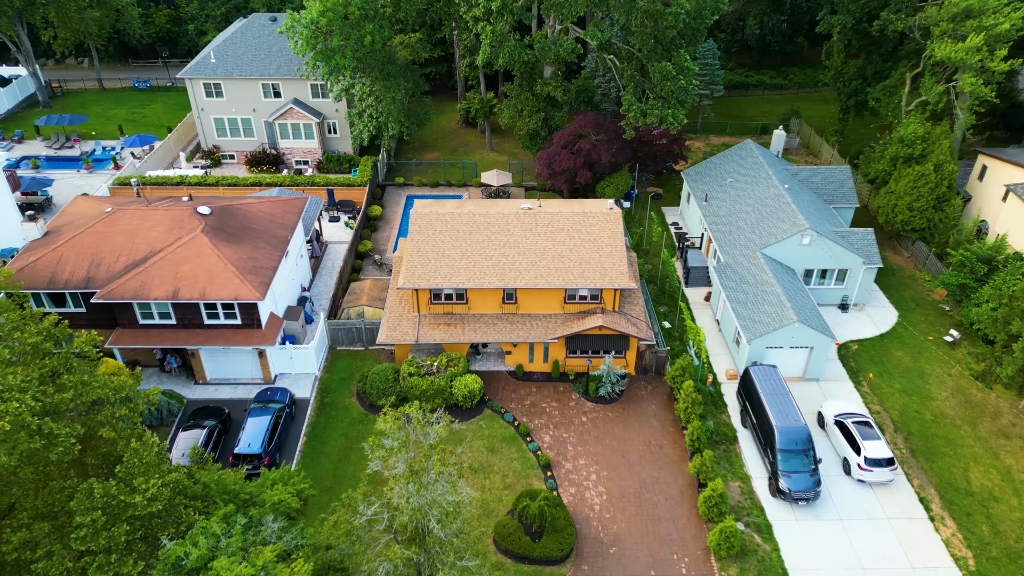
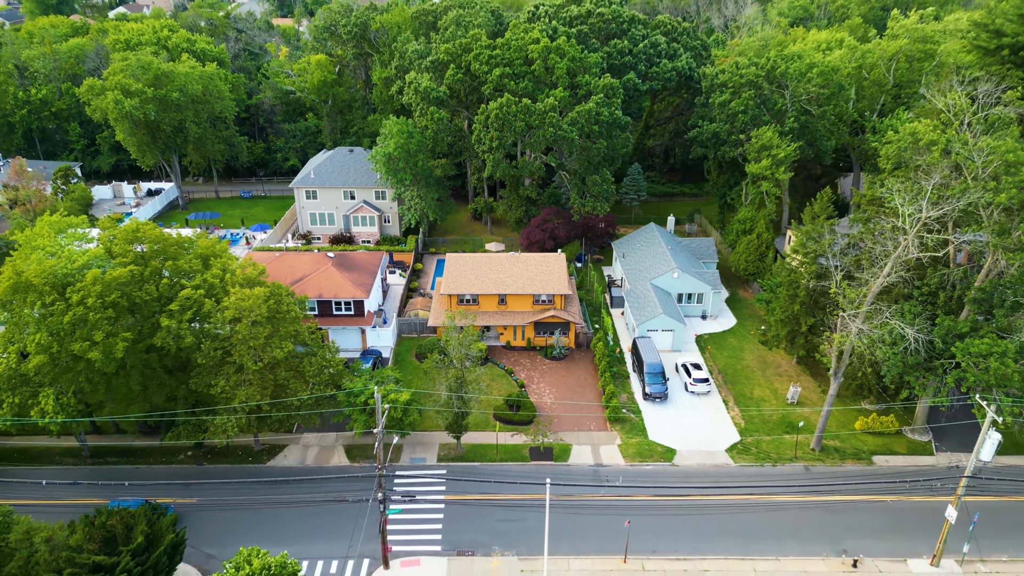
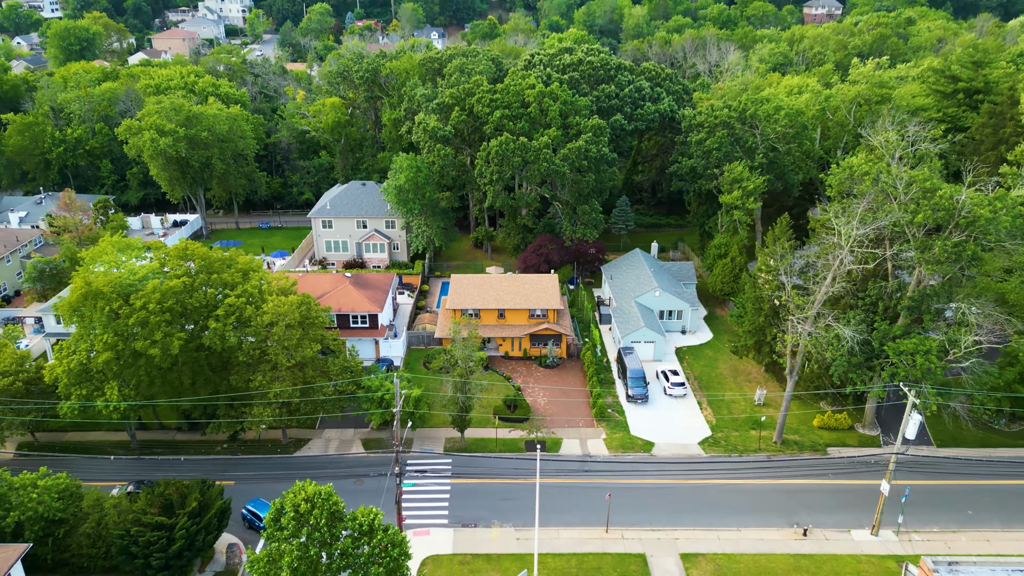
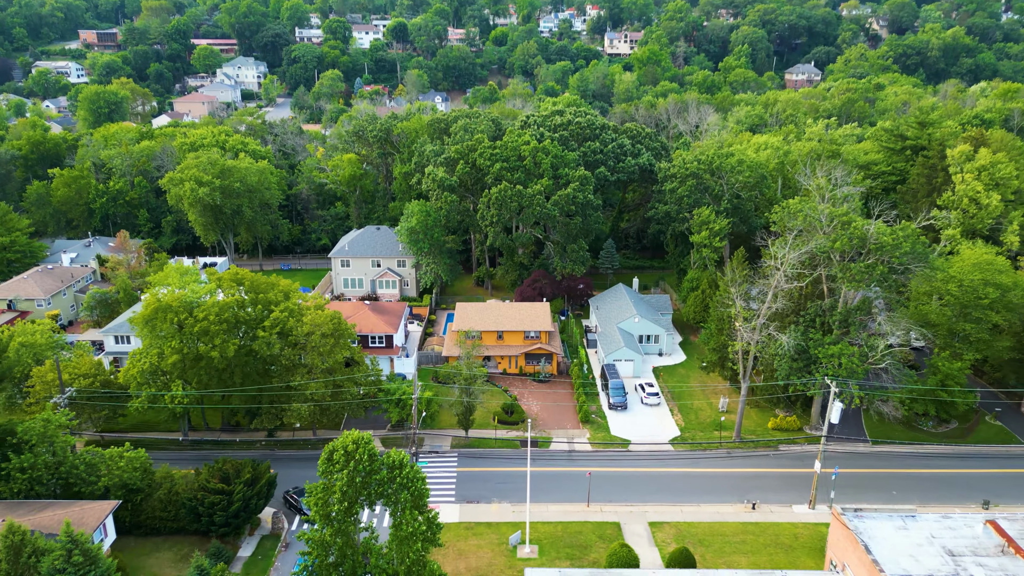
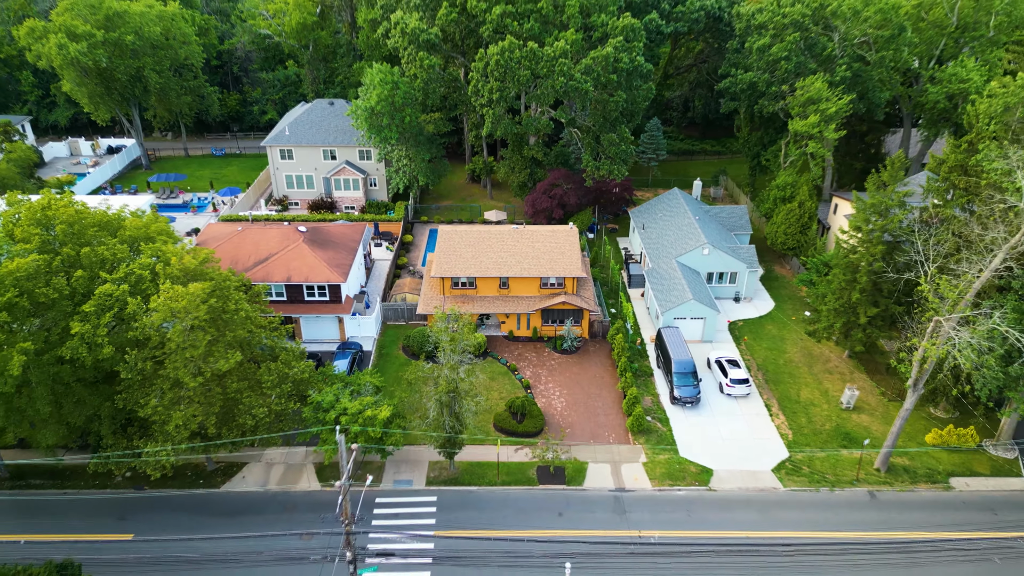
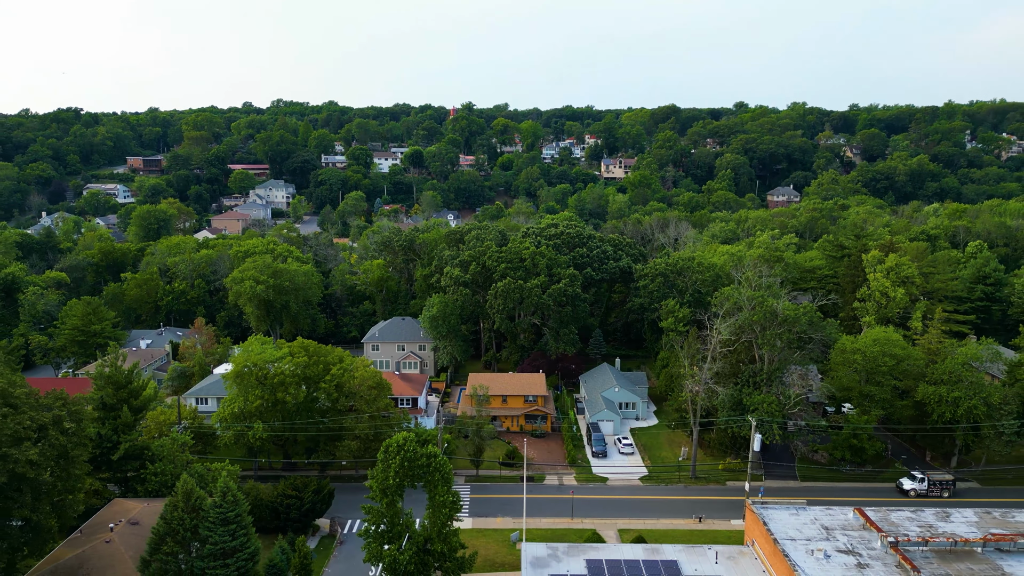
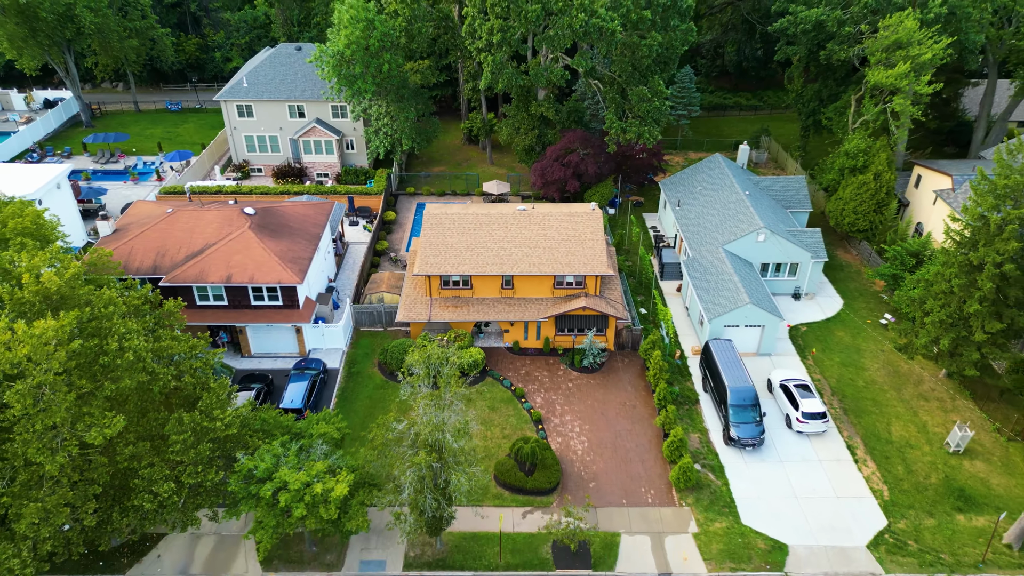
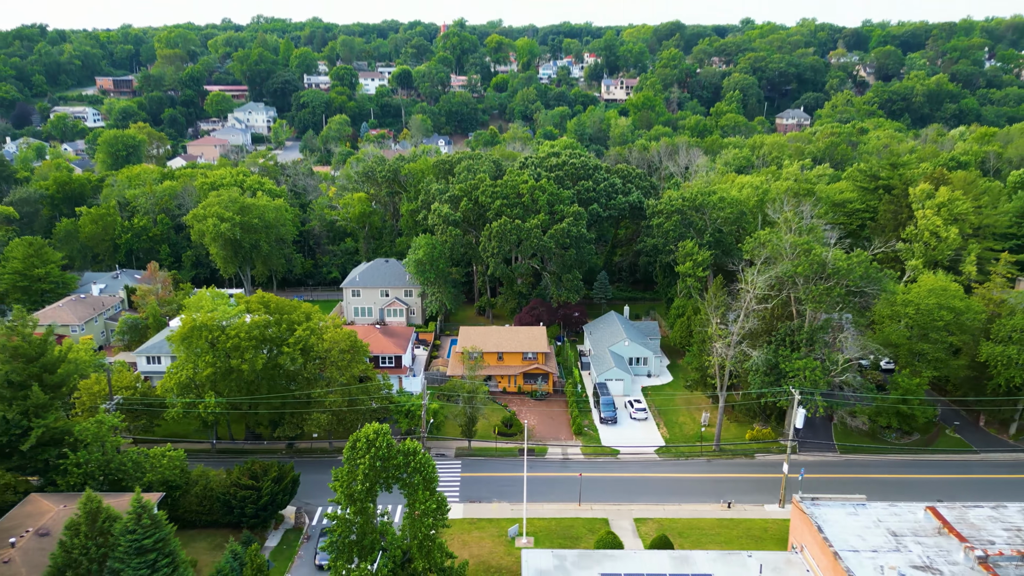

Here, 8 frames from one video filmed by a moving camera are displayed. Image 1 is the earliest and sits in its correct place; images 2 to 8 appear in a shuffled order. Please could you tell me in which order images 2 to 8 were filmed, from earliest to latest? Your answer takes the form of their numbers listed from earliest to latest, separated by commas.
7, 5, 2, 3, 4, 8, 6
